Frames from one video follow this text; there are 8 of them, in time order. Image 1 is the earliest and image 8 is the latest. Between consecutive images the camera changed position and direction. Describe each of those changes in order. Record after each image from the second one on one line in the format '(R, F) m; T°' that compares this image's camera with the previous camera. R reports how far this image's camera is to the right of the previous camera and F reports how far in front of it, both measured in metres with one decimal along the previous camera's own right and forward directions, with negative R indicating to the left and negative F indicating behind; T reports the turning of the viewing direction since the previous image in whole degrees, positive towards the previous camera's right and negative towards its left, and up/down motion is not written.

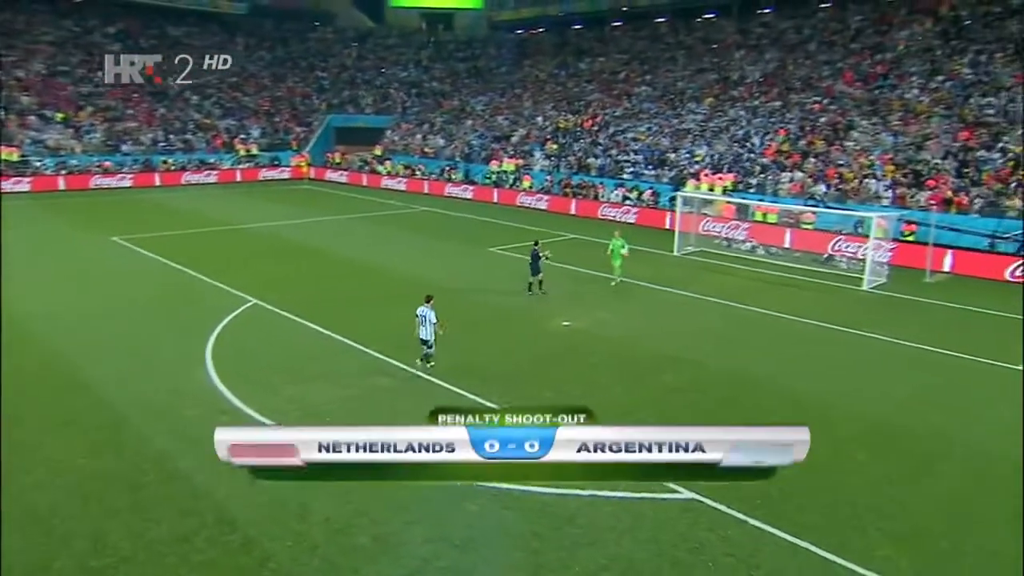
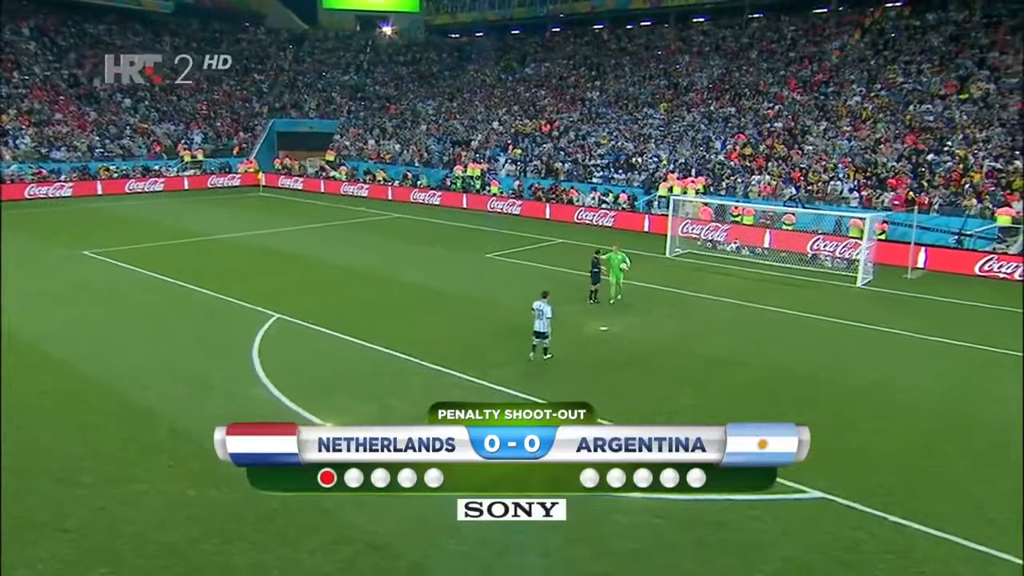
(-3.2, +0.4) m; +6°
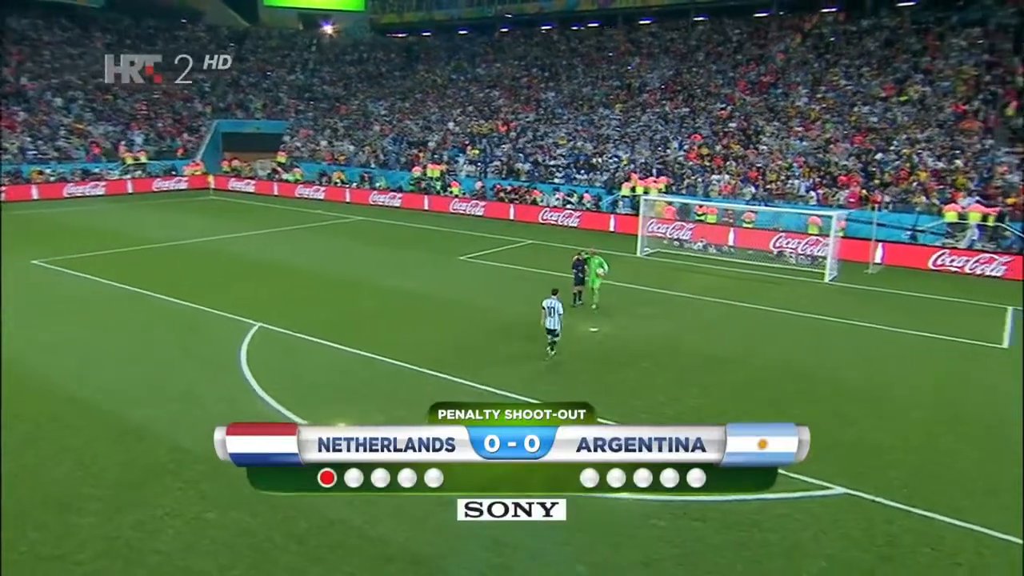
(-1.3, +0.3) m; +5°
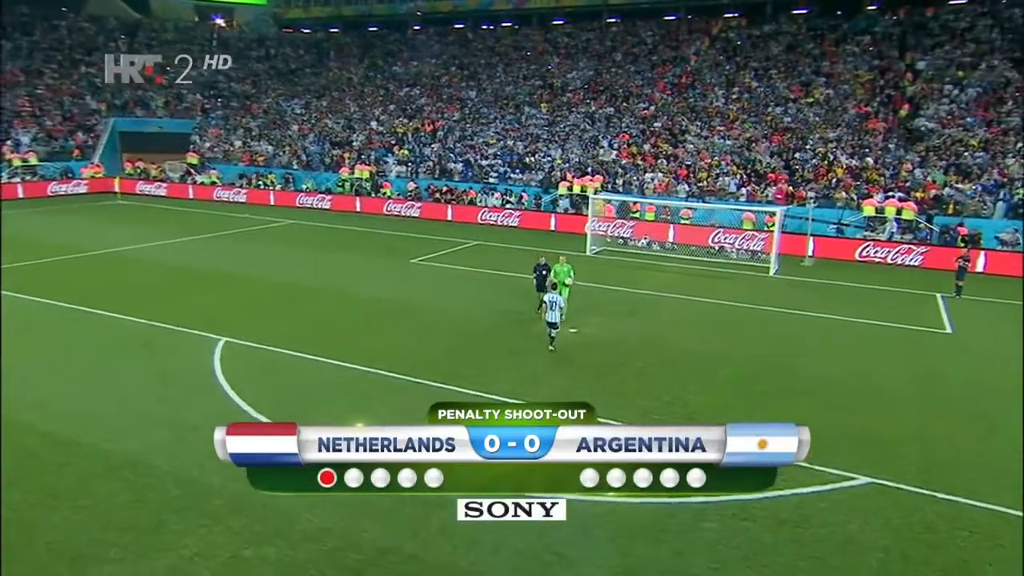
(-2.0, +0.5) m; +8°
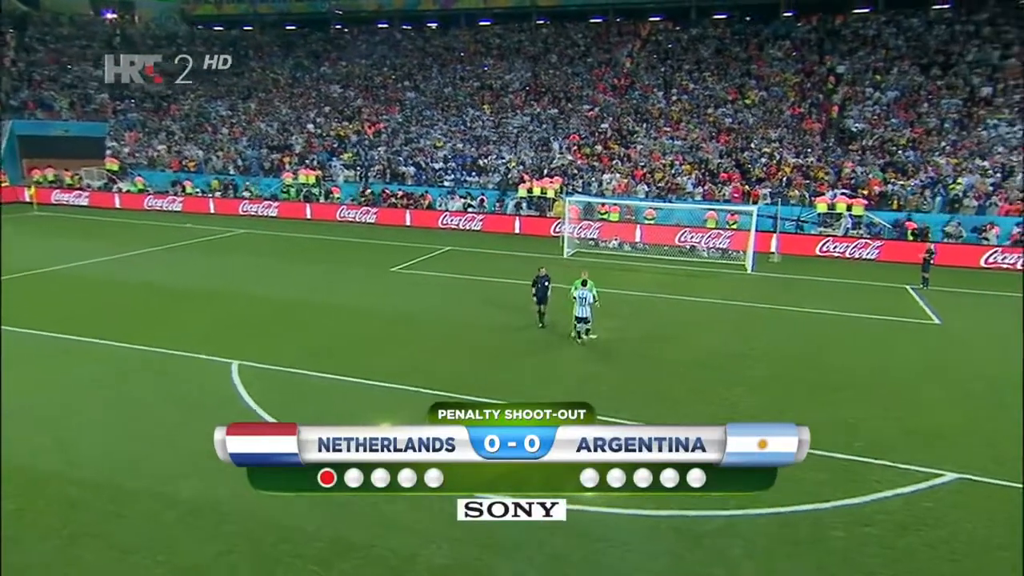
(-2.9, +0.8) m; +7°
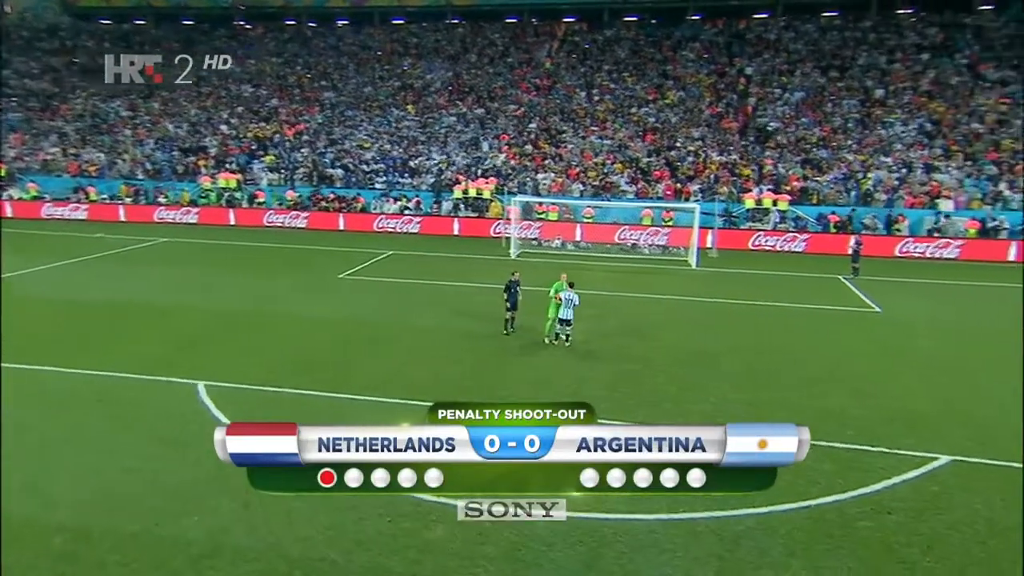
(-1.7, +0.5) m; +8°
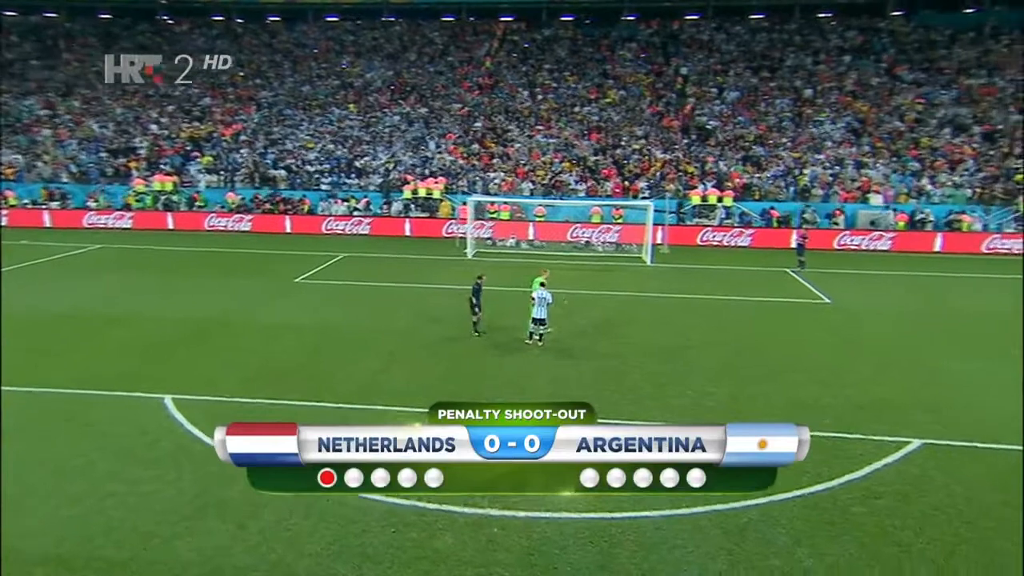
(-0.9, +0.2) m; +5°
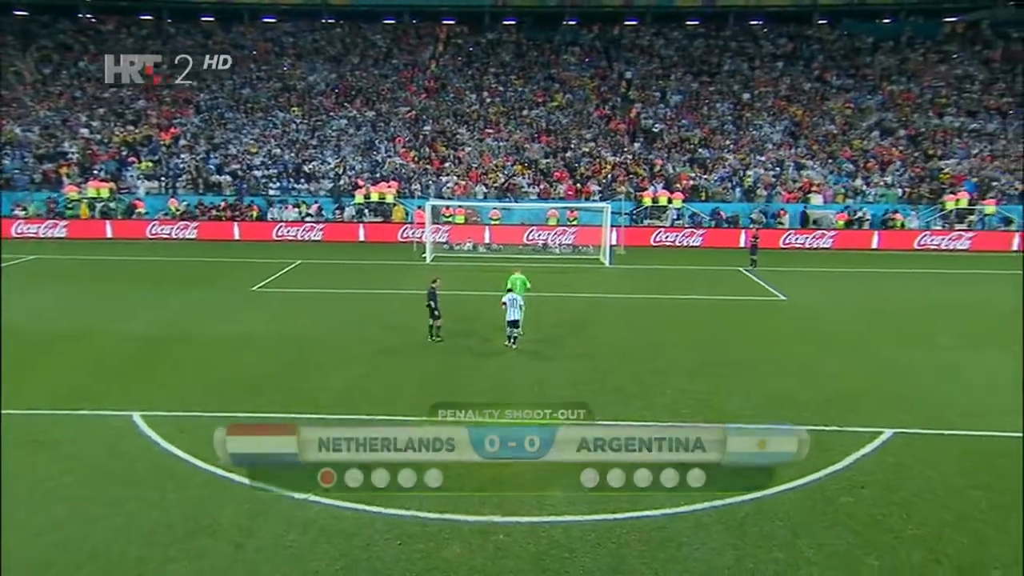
(-0.8, +0.1) m; +5°
